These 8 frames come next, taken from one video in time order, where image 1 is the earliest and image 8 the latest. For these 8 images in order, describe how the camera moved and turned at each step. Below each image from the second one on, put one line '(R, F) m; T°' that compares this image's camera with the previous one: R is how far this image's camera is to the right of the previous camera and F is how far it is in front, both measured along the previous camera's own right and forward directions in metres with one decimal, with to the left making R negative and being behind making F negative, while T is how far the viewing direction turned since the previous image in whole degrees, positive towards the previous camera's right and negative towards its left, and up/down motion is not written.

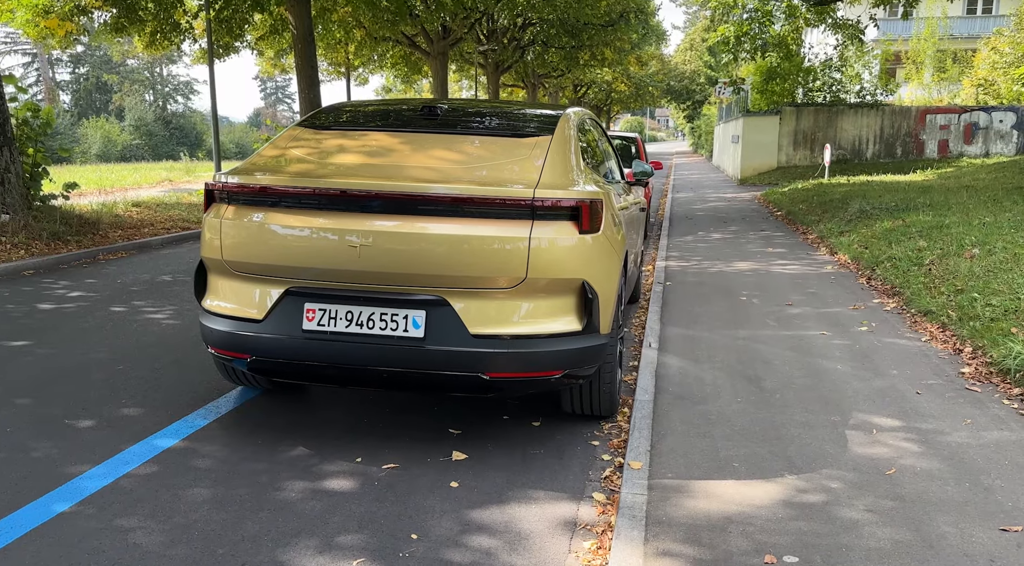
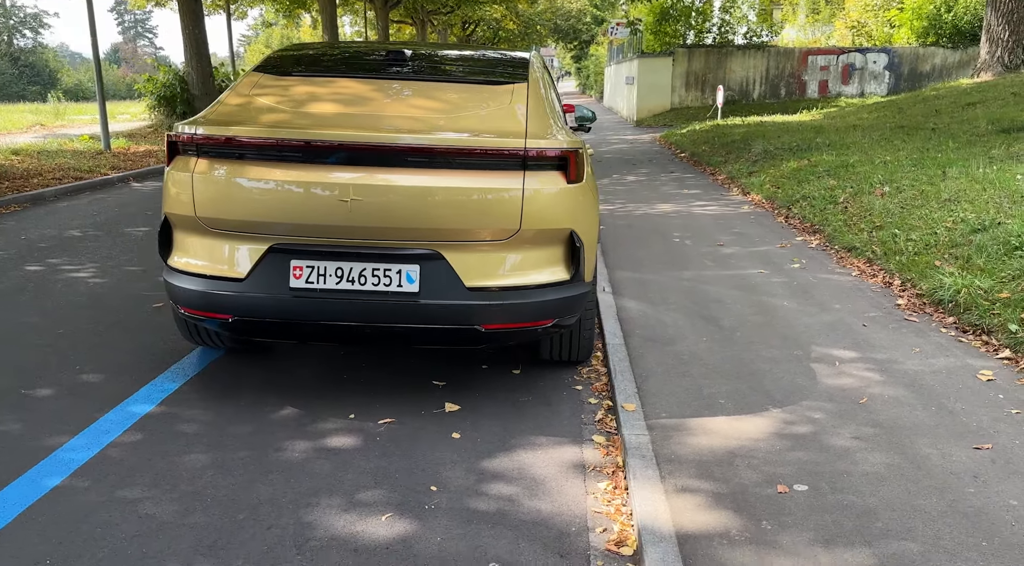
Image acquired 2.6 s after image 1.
(-0.5, 0.0) m; +8°
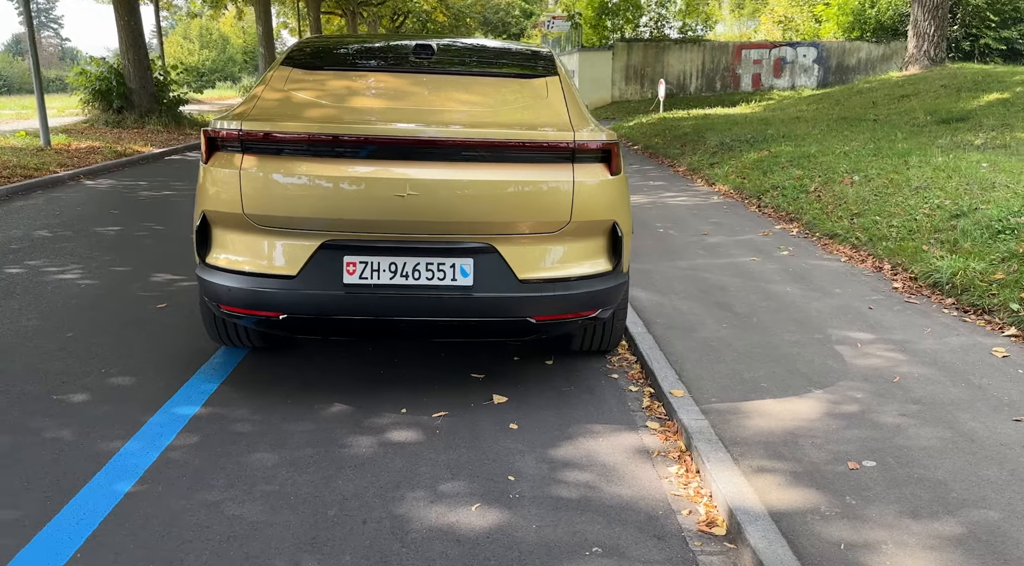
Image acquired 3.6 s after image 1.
(-0.6, 0.0) m; +5°
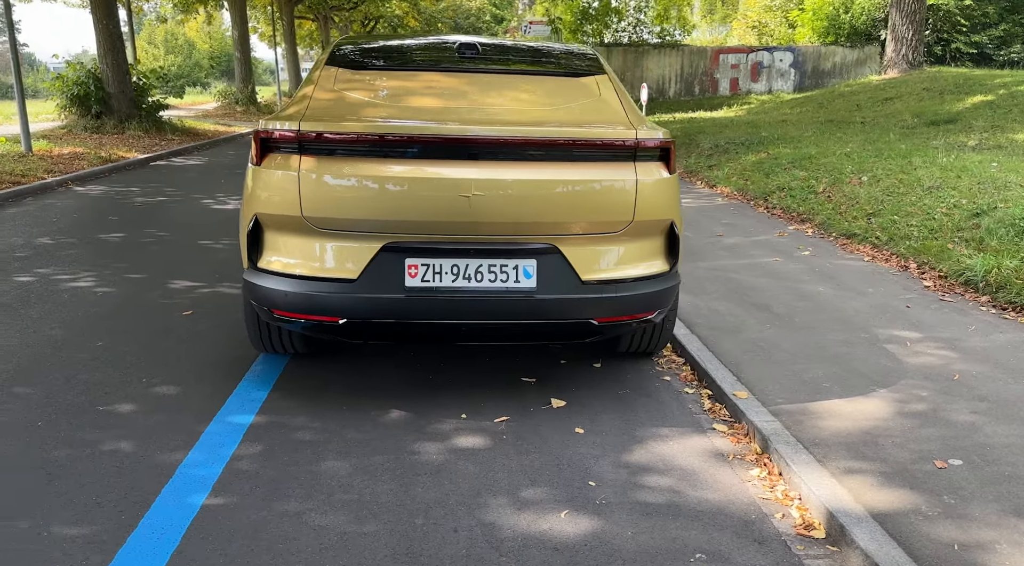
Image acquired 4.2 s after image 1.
(-0.4, +0.1) m; +2°
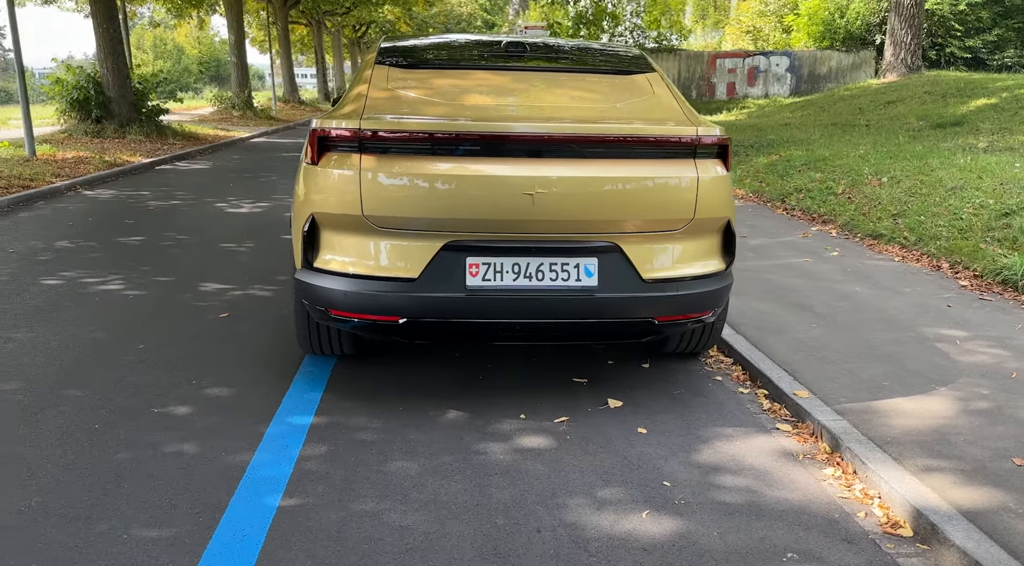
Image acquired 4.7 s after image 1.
(-0.3, +0.1) m; +1°
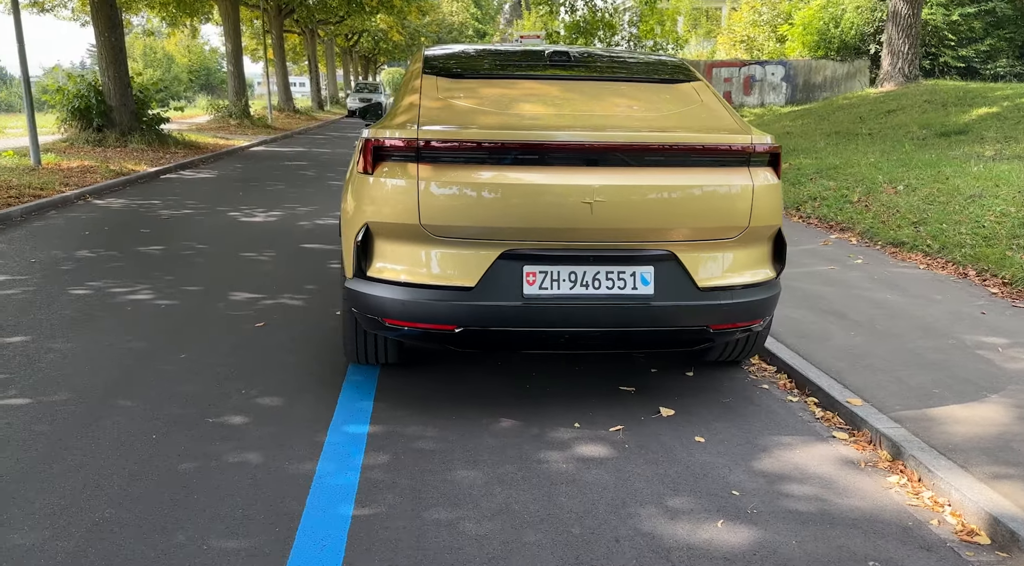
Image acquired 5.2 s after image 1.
(-0.3, 0.0) m; +1°
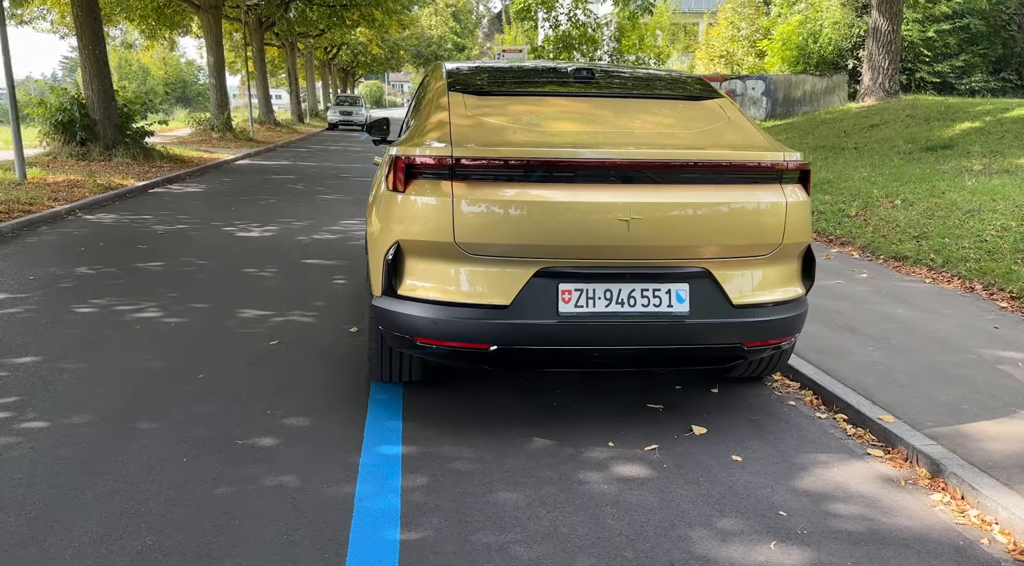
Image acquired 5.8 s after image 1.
(-0.3, 0.0) m; +2°
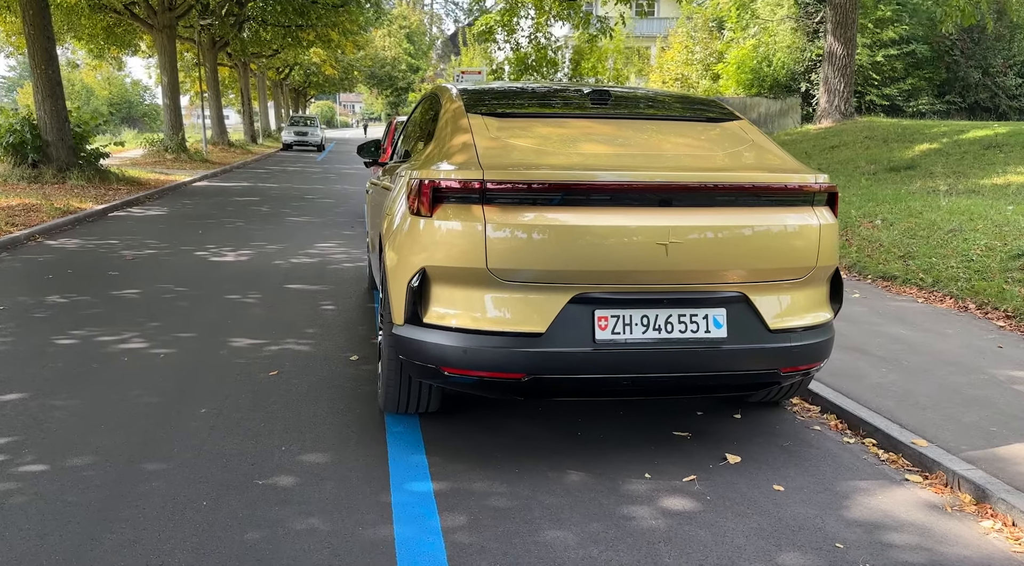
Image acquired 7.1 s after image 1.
(-0.4, +0.2) m; +3°
